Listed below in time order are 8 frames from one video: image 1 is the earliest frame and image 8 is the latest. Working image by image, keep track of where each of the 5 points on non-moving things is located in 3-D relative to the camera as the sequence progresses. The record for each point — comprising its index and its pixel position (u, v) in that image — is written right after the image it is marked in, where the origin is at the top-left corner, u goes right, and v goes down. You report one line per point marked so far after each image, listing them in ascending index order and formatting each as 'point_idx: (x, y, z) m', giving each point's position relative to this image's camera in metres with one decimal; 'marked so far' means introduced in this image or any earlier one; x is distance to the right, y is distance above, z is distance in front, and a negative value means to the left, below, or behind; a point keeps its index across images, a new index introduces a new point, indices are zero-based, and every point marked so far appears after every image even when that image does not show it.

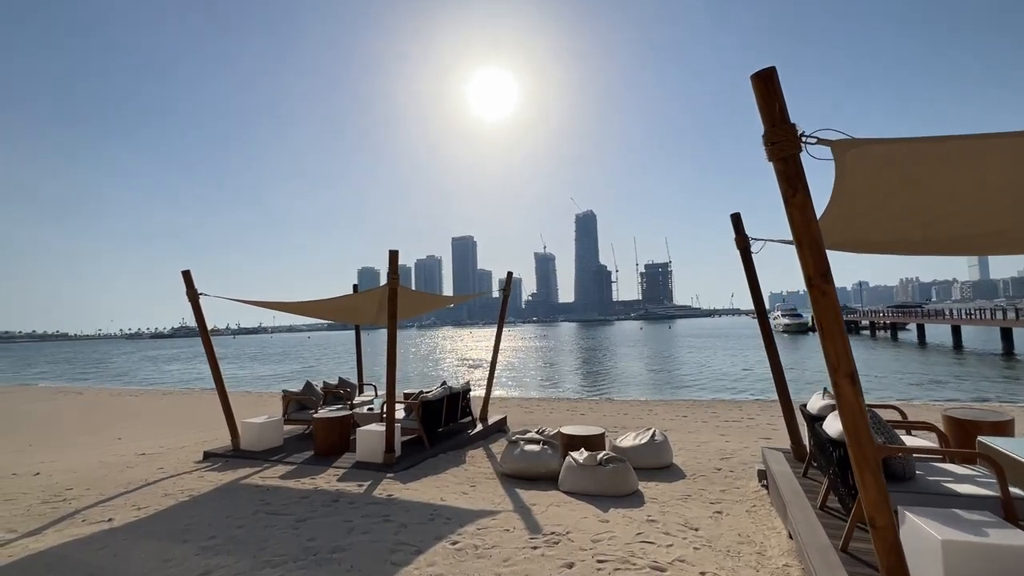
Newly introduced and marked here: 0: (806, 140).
0: (+1.6, +0.8, +2.5) m
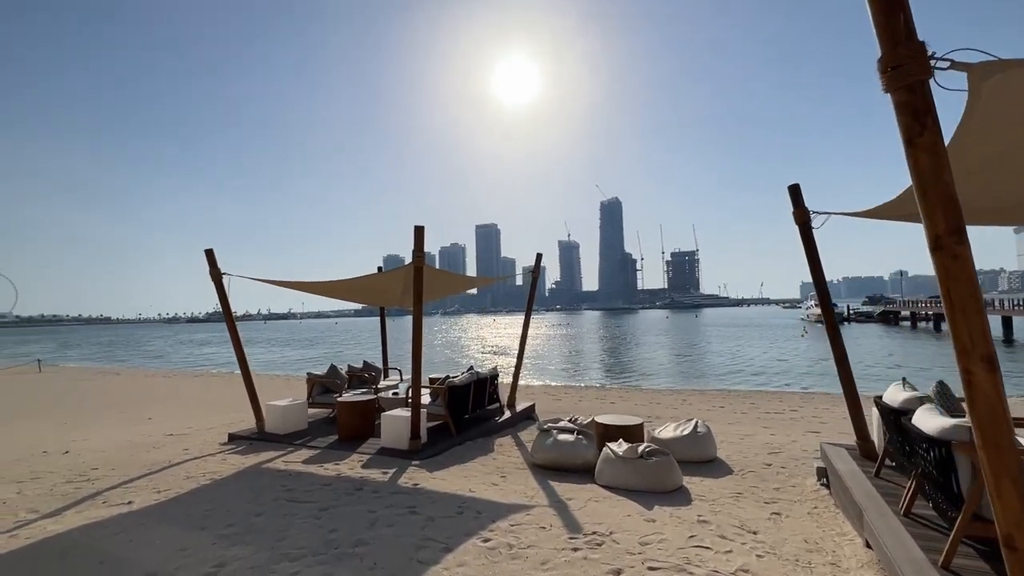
0: (+1.8, +0.9, +2.0) m
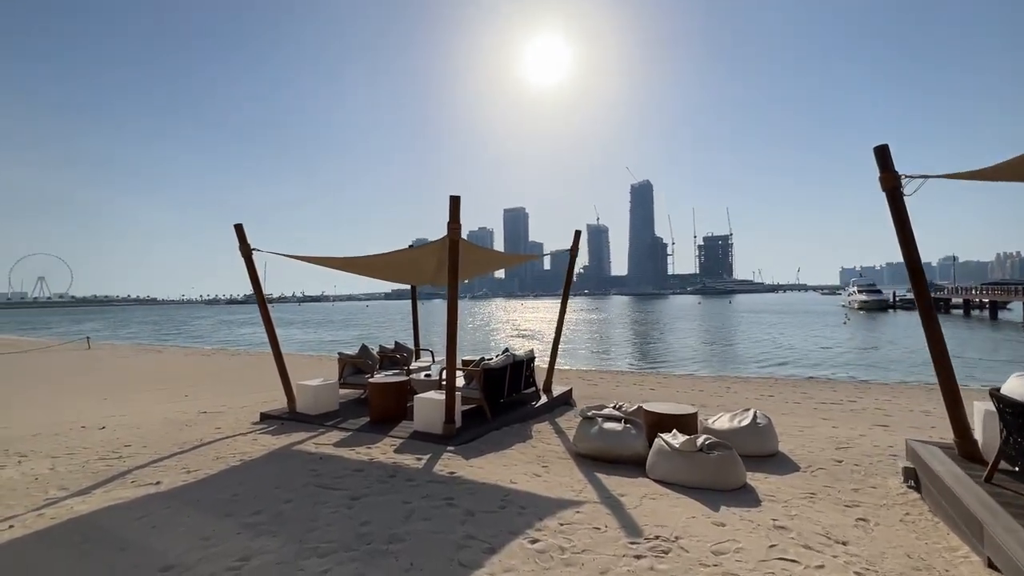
0: (+2.0, +1.1, +1.4) m
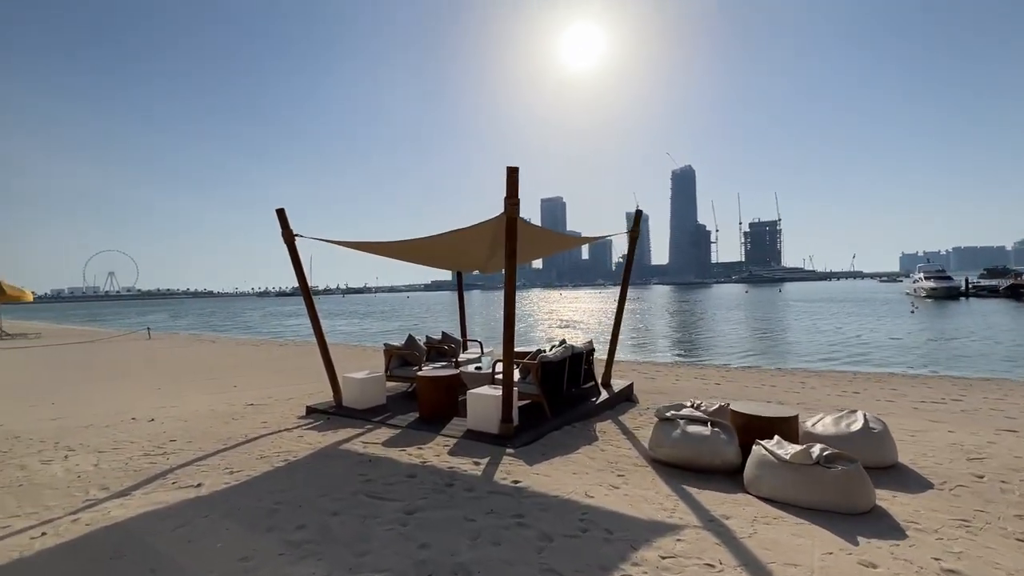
0: (+2.4, +1.2, +0.5) m
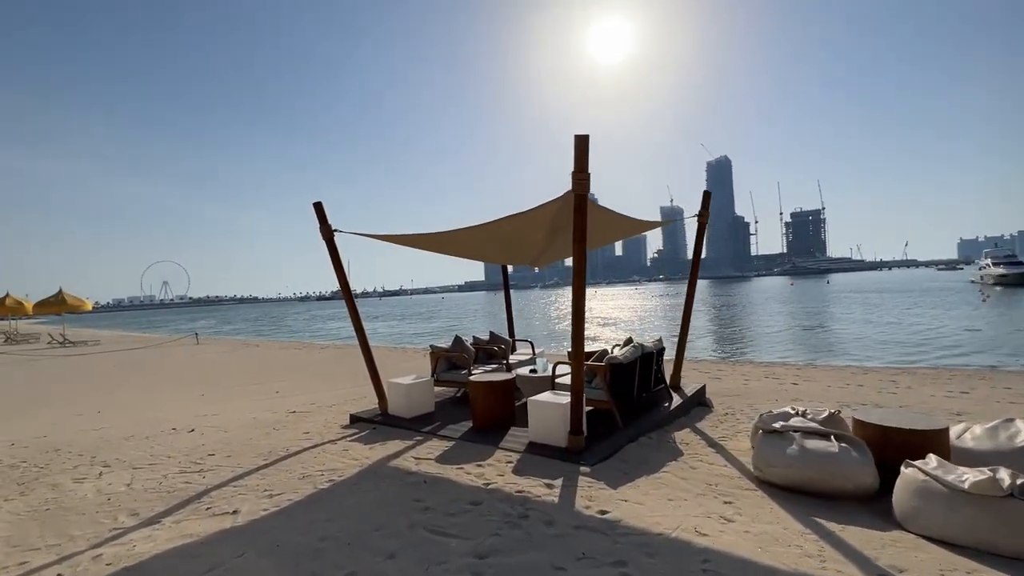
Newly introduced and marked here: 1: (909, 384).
0: (+2.6, +1.3, -0.4) m
1: (+7.6, -1.8, +8.9) m
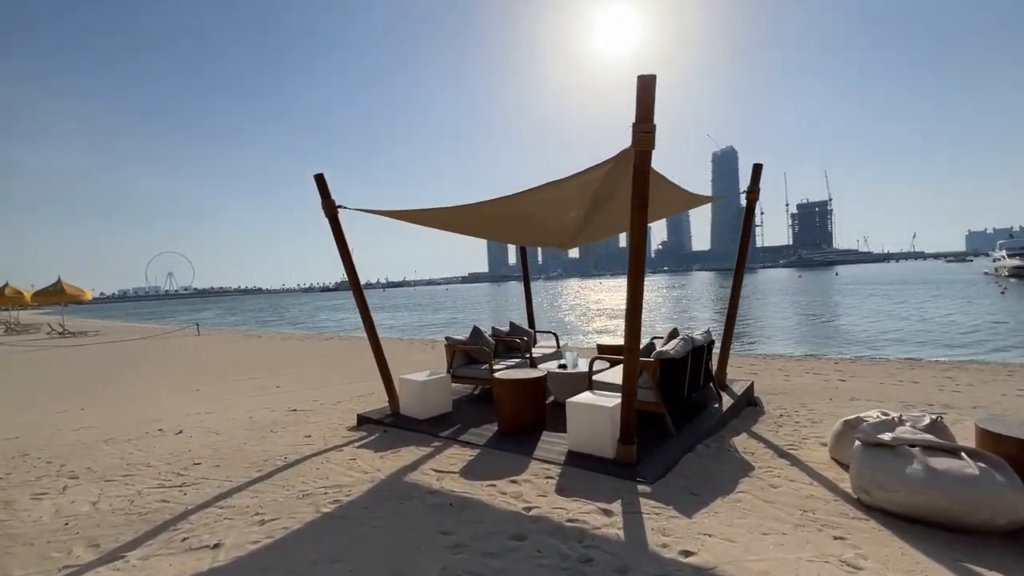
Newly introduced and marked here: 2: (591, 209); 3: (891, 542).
0: (+2.9, +1.4, -1.2) m
1: (+7.9, -1.6, +8.1) m
2: (+0.9, +0.9, +5.0) m
3: (+2.2, -1.5, +2.7) m
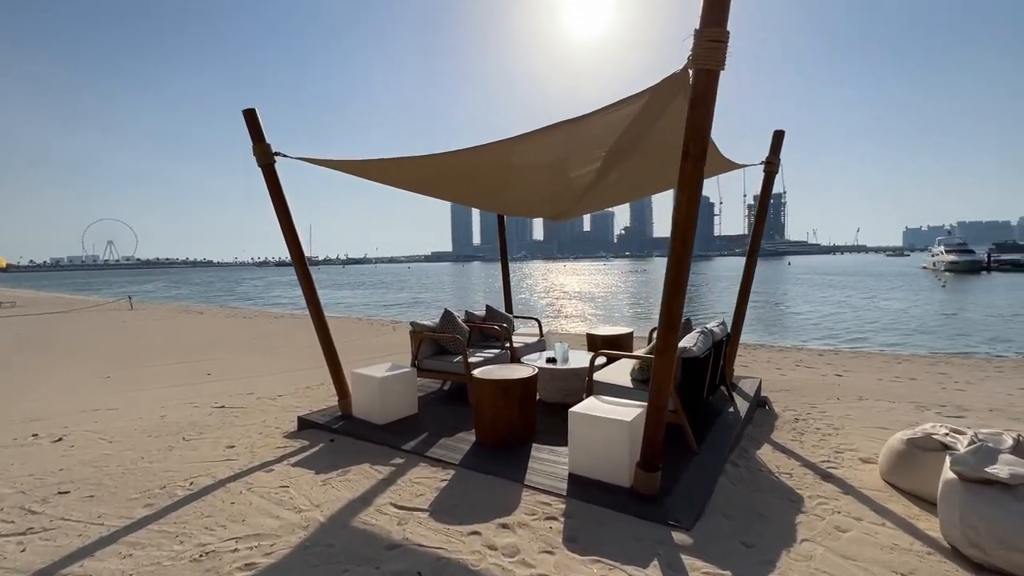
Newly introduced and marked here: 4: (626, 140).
0: (+3.3, +1.2, -2.0) m
1: (+7.5, -1.5, +7.7) m
2: (+0.8, +1.0, +4.0) m
3: (+2.2, -1.4, +1.9) m
4: (+0.8, +1.1, +3.6) m
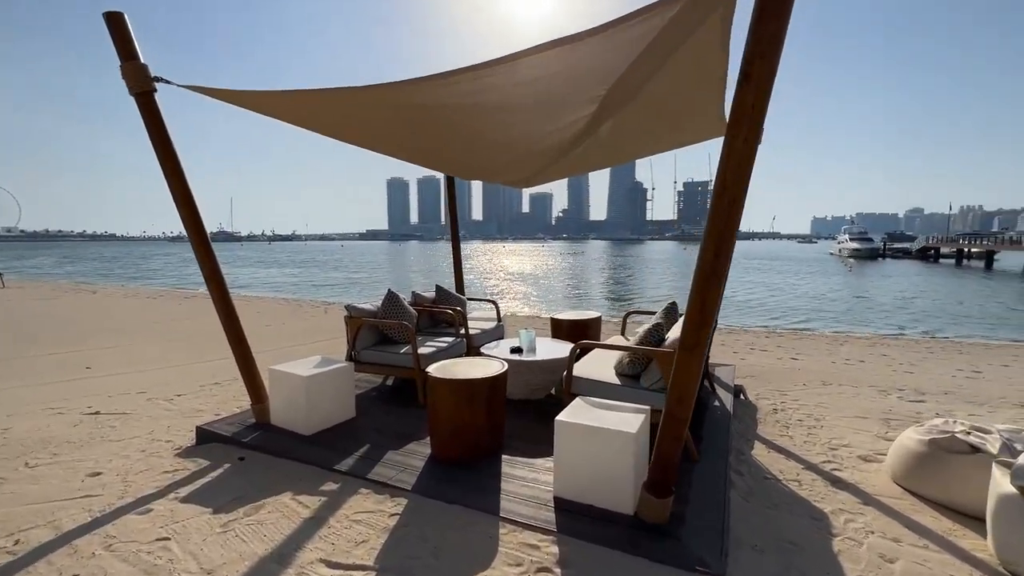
0: (+3.9, +1.1, -2.4) m
1: (+6.7, -1.2, +7.9) m
2: (+0.5, +1.2, +3.3) m
3: (+2.2, -1.4, +1.5) m
4: (+0.7, +1.3, +2.9) m
